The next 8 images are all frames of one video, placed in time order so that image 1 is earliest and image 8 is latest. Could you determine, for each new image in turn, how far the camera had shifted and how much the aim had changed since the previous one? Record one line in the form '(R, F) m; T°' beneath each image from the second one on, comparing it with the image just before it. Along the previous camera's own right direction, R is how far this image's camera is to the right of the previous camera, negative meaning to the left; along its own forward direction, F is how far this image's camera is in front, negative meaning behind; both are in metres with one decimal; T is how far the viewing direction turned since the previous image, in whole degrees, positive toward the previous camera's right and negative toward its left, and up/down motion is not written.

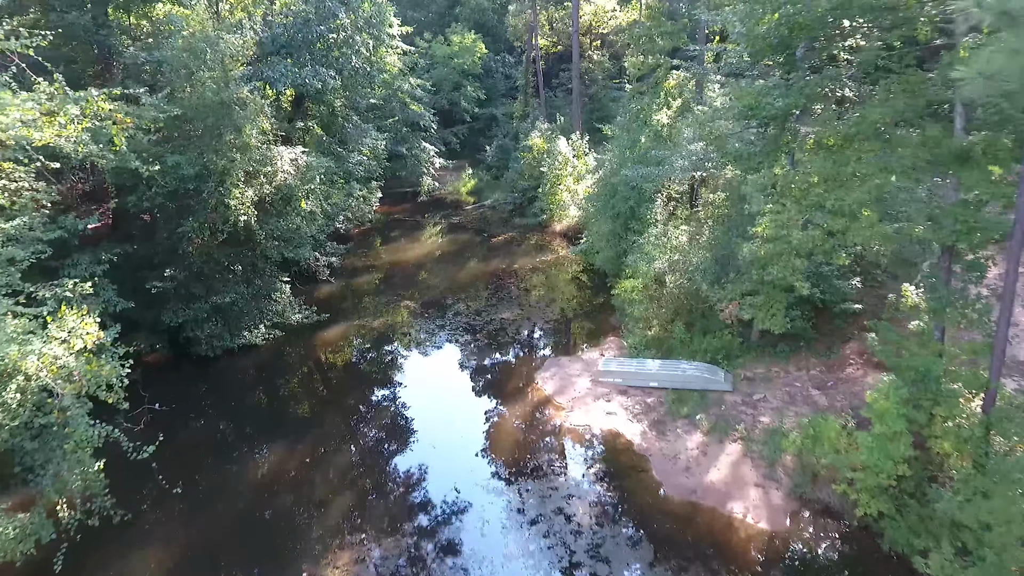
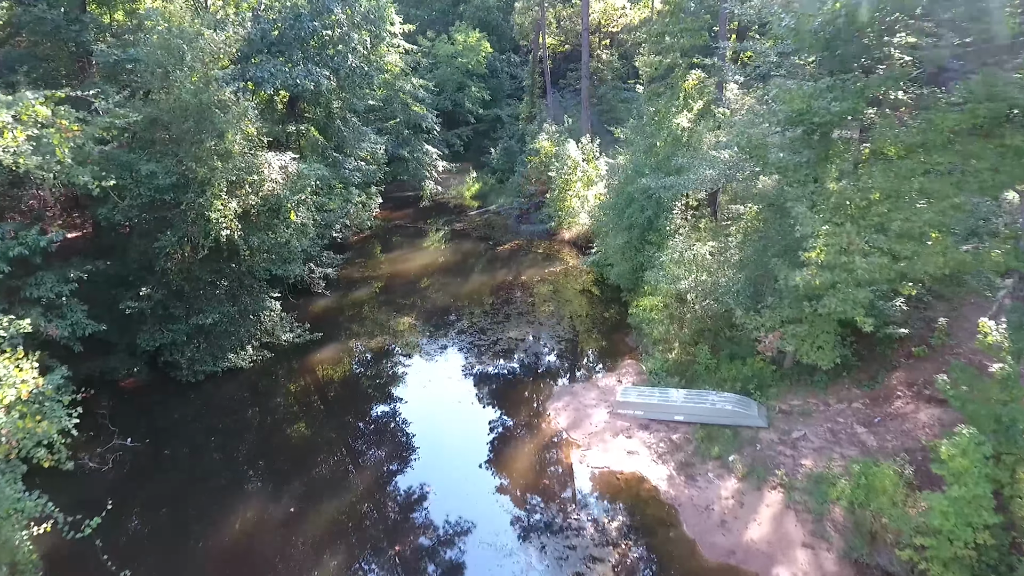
(-0.1, +1.0) m; 0°
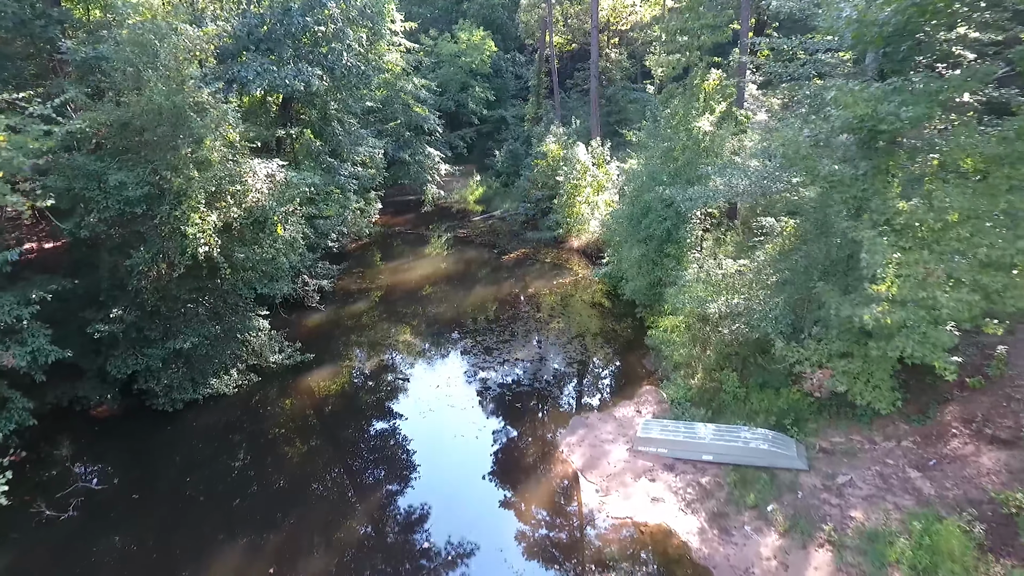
(-0.1, +1.0) m; 0°
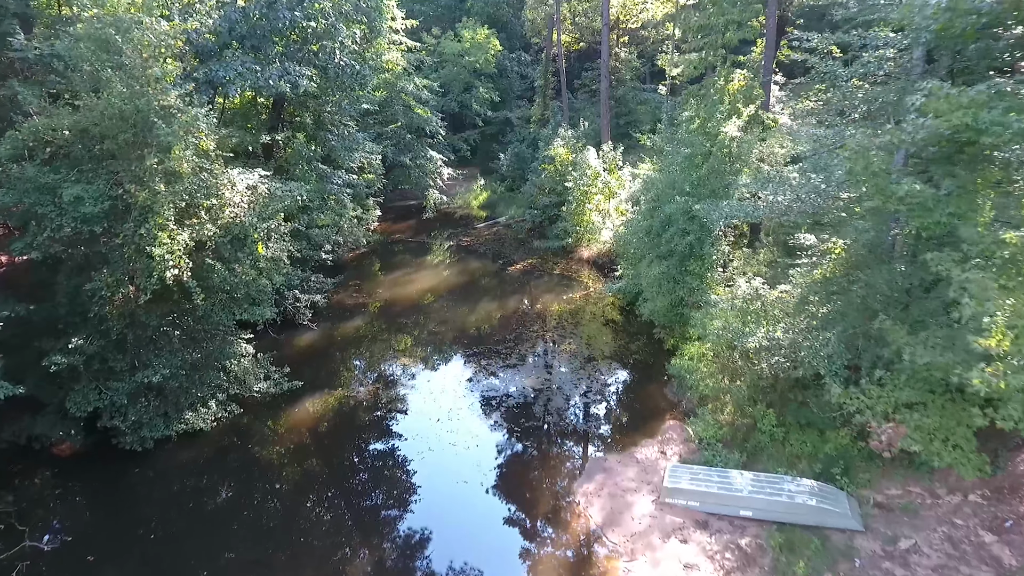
(-0.1, +1.0) m; 0°
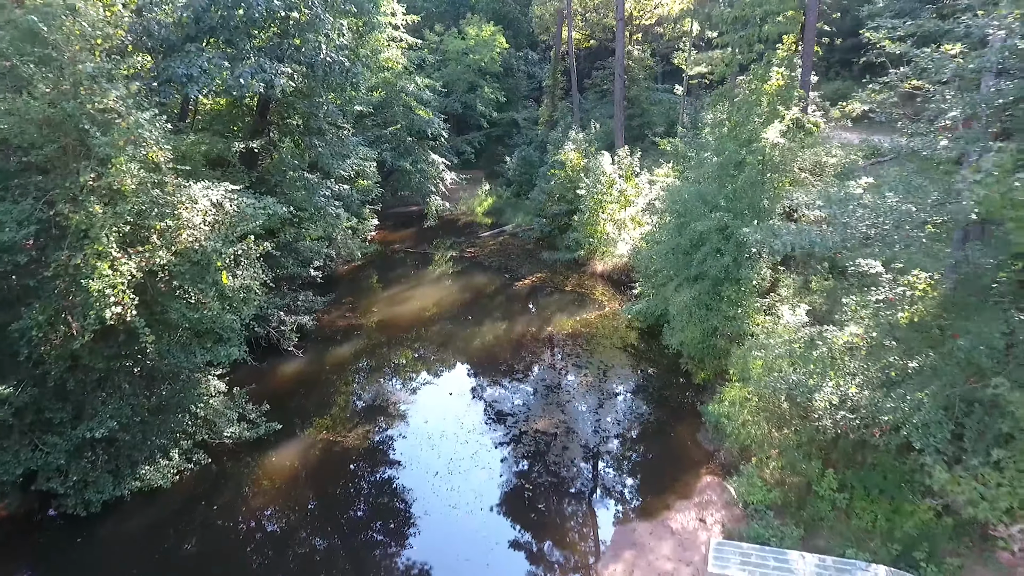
(-0.1, +1.3) m; 0°
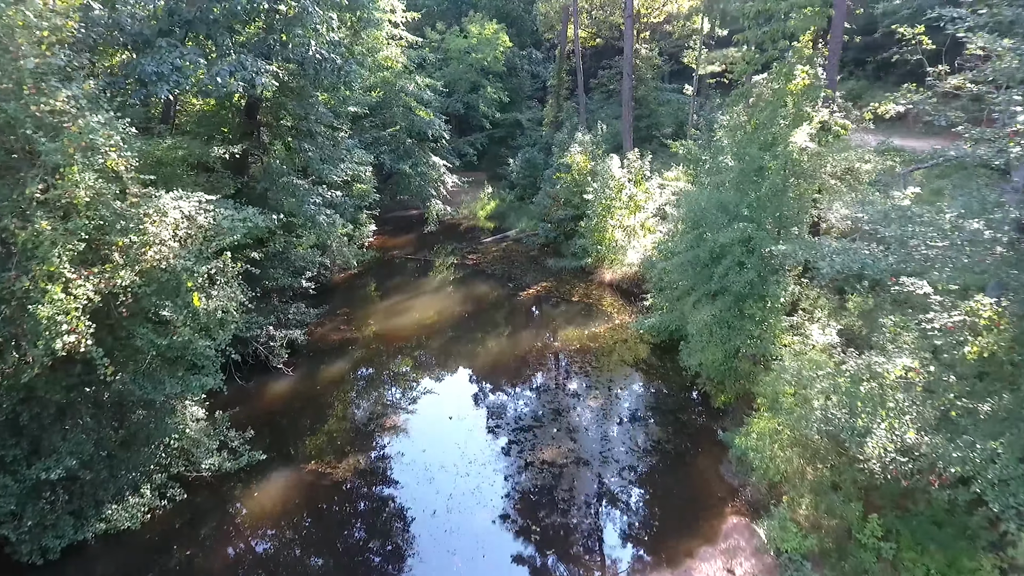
(0.0, +0.8) m; 0°
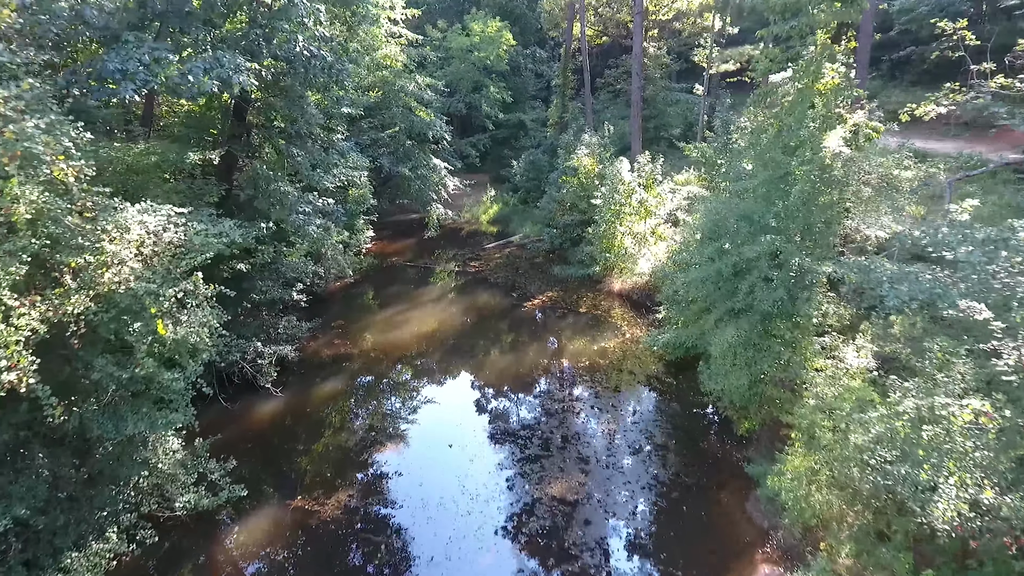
(0.0, +0.8) m; 0°
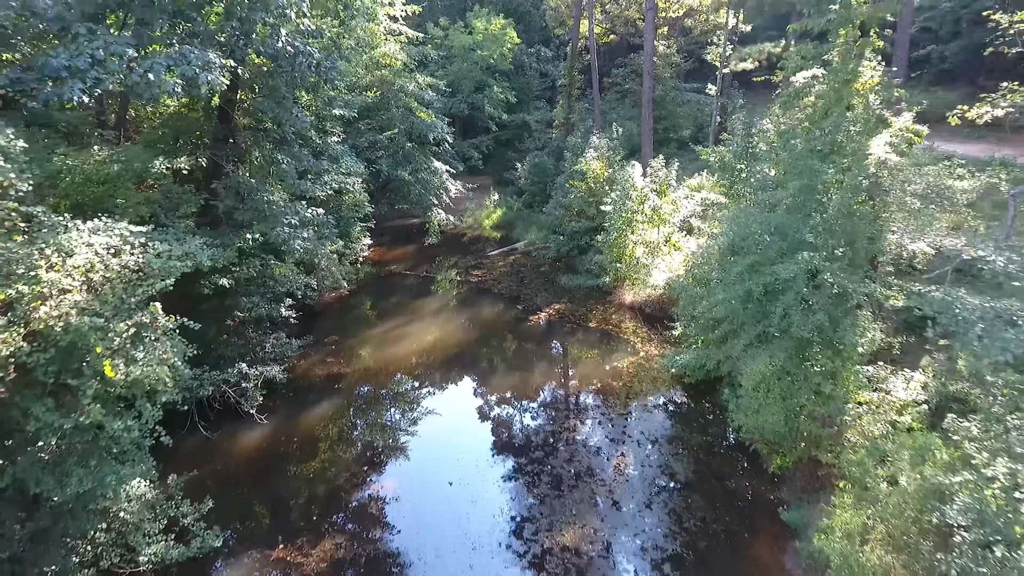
(0.0, +0.8) m; 0°
